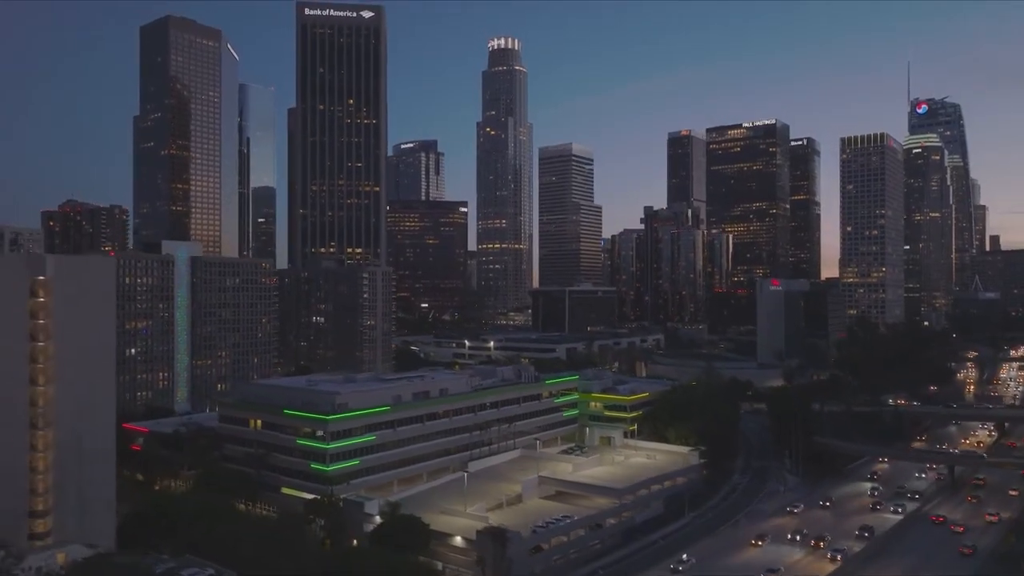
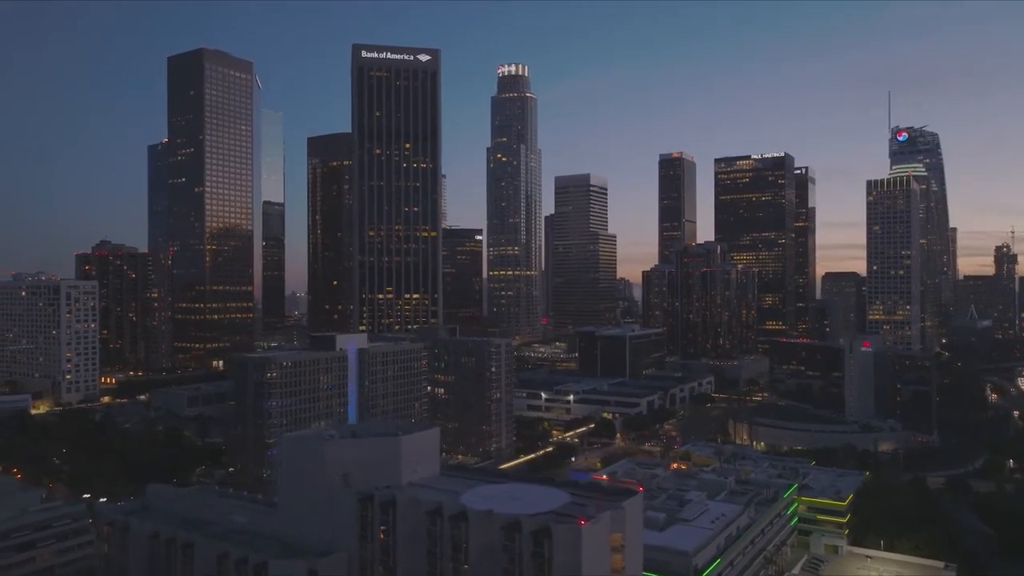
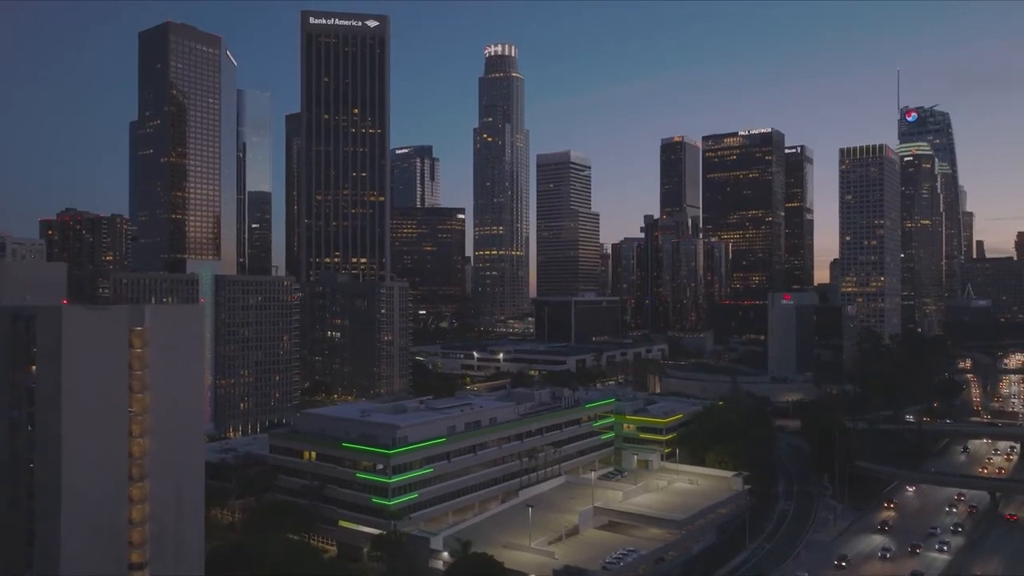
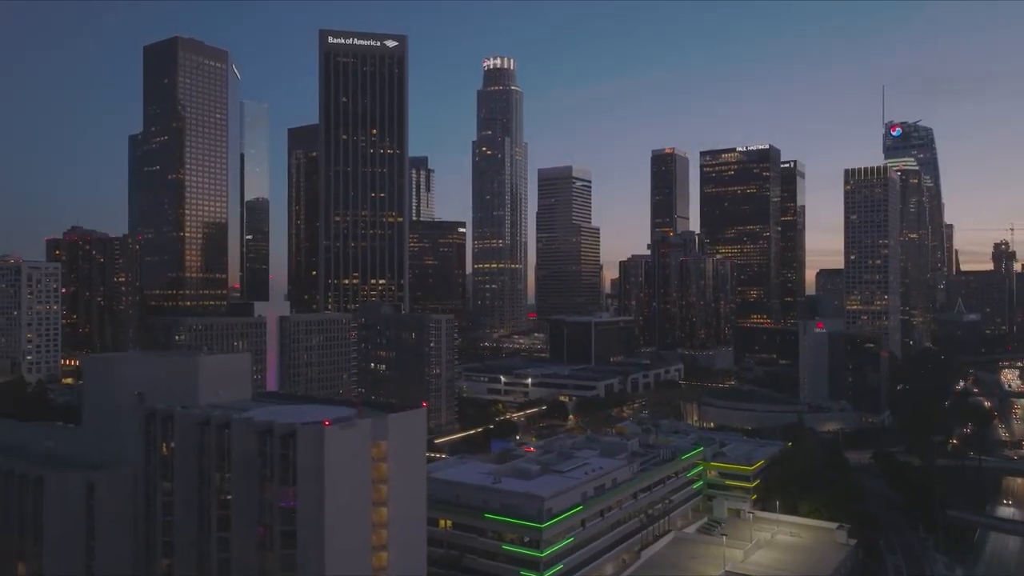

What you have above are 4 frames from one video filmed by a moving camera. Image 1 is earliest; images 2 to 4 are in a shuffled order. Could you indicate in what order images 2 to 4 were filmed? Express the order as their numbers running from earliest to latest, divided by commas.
3, 4, 2
